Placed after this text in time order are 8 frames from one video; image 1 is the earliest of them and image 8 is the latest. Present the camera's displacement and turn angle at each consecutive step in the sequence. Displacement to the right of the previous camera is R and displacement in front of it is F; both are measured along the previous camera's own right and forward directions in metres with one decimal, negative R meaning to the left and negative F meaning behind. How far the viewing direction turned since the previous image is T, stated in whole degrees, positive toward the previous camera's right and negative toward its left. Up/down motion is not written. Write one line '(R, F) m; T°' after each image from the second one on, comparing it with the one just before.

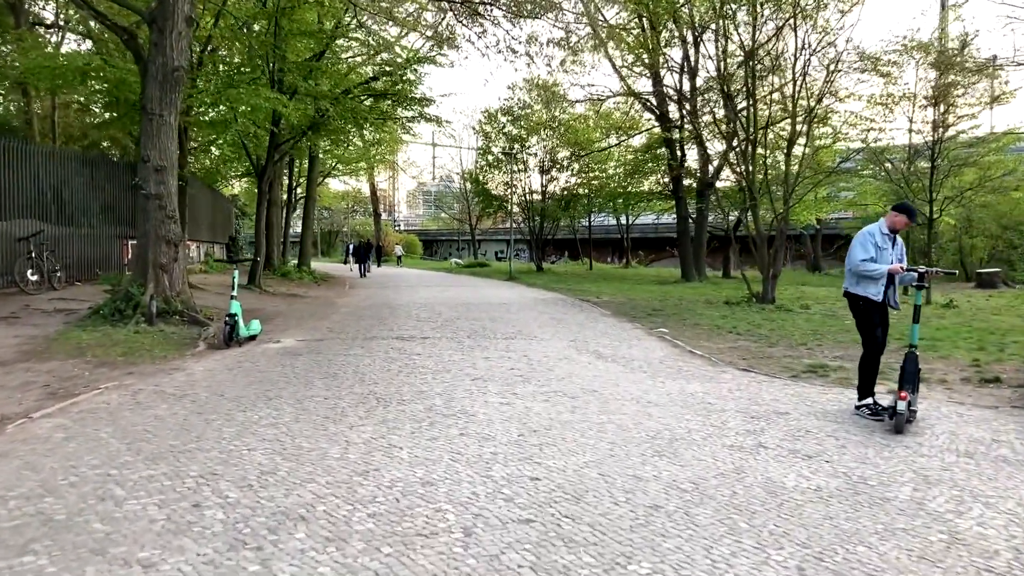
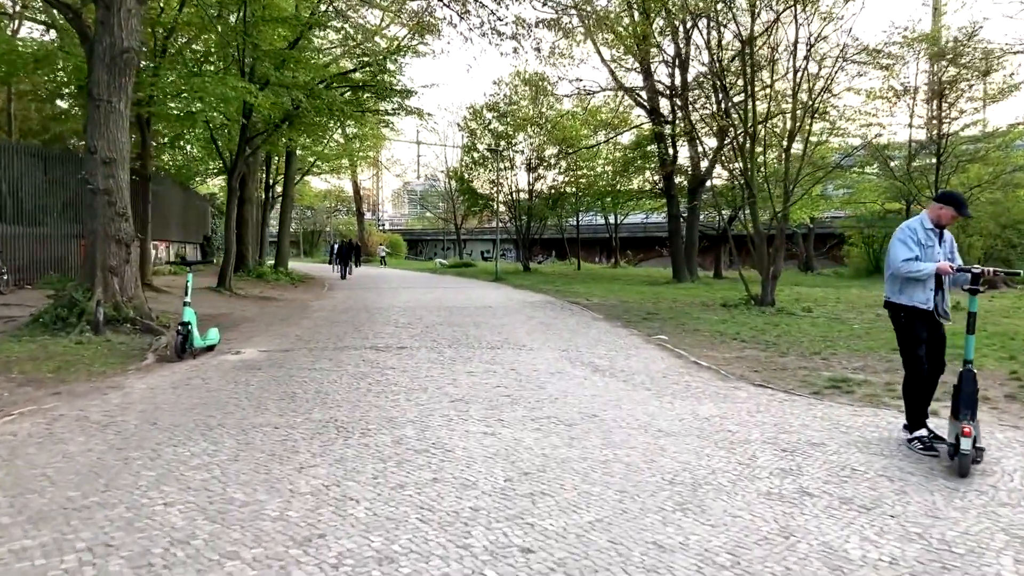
(0.0, +1.0) m; +1°
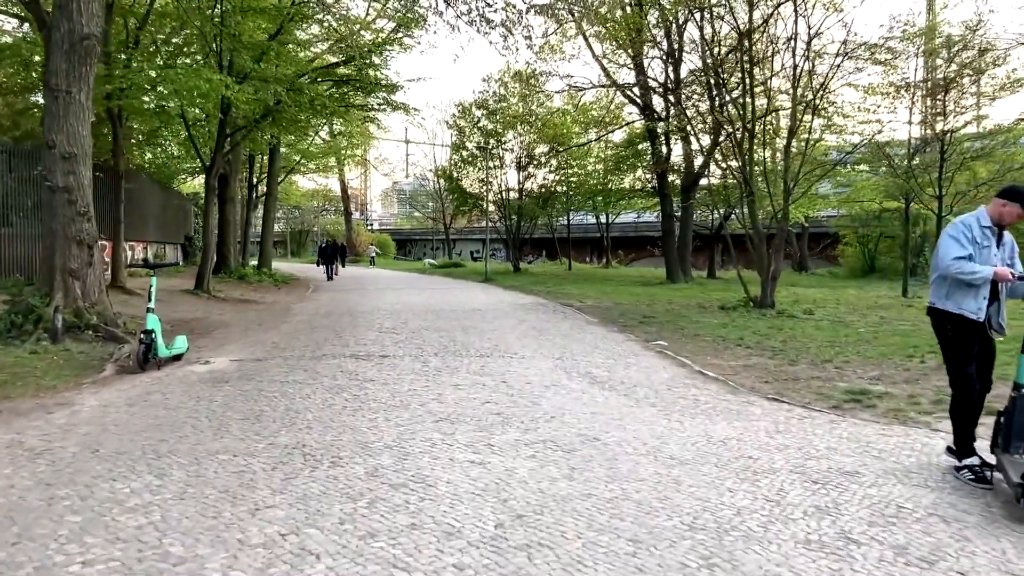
(0.0, +0.6) m; +1°
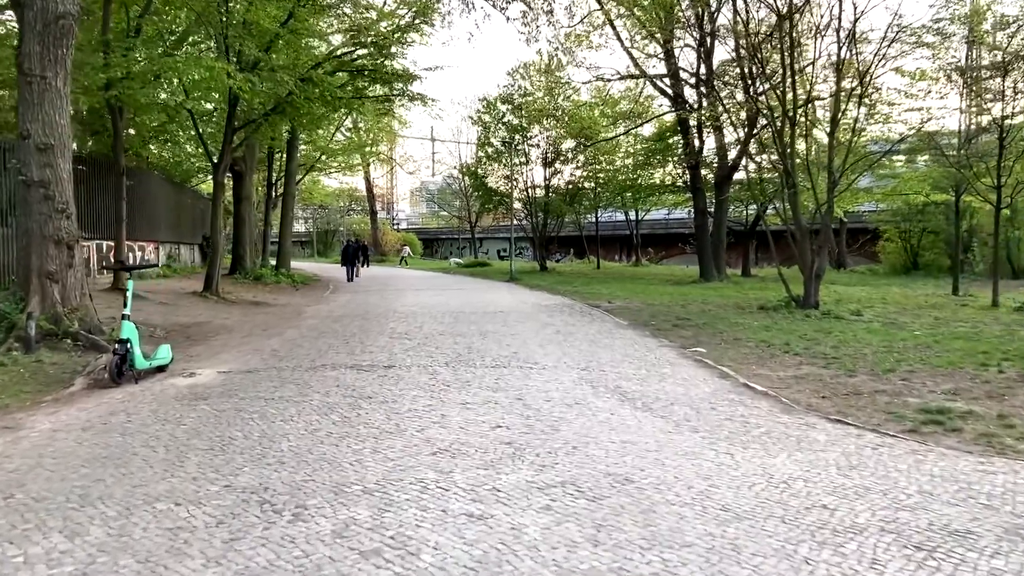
(+0.1, +1.0) m; -2°
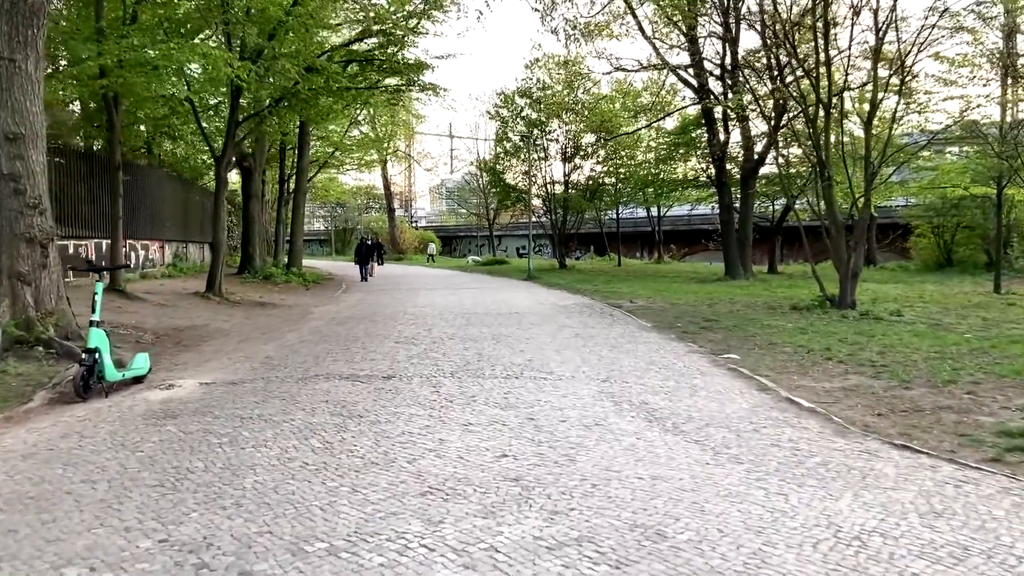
(+0.1, +0.8) m; -1°
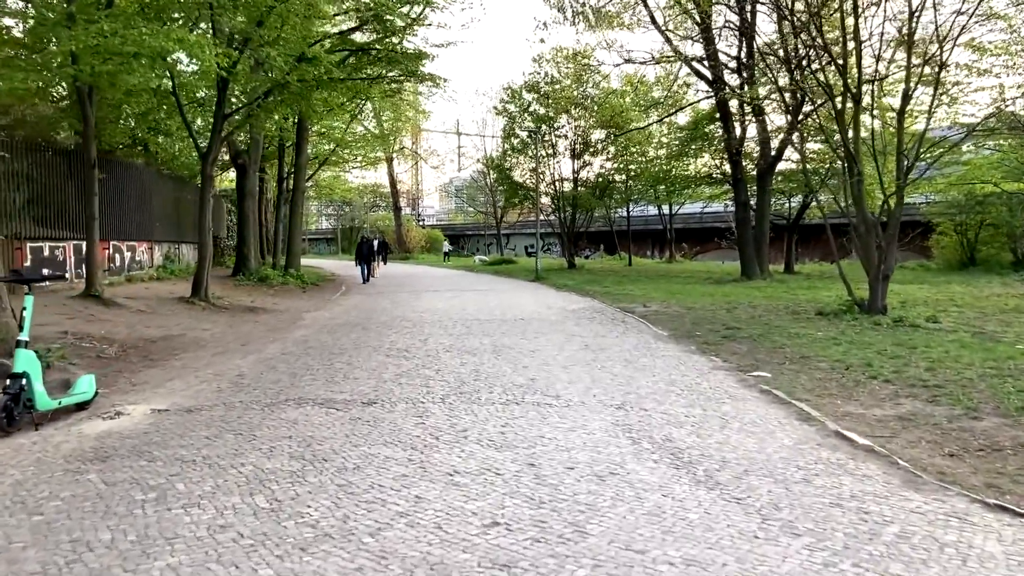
(+0.1, +1.0) m; -1°
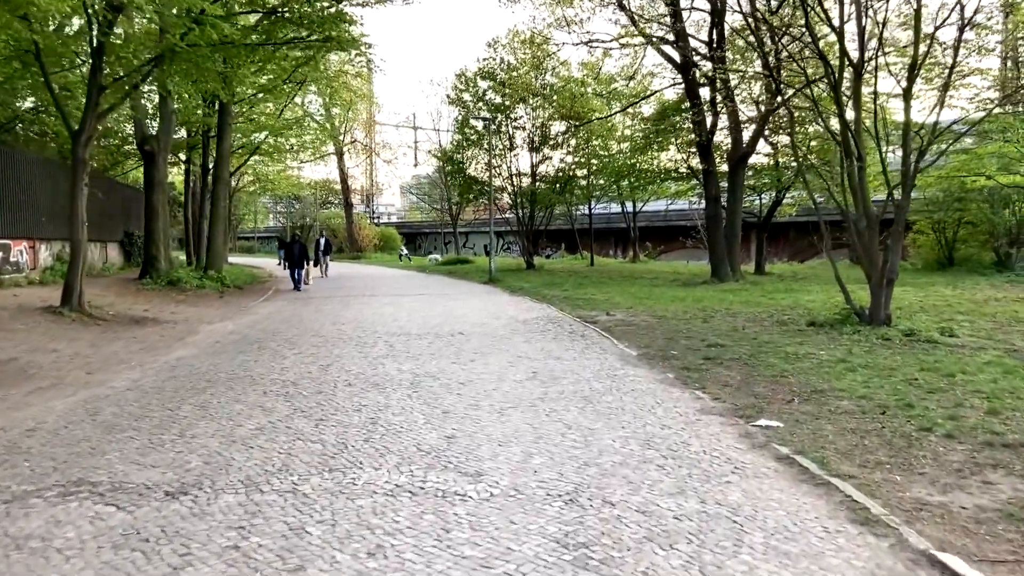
(+0.3, +2.3) m; +2°
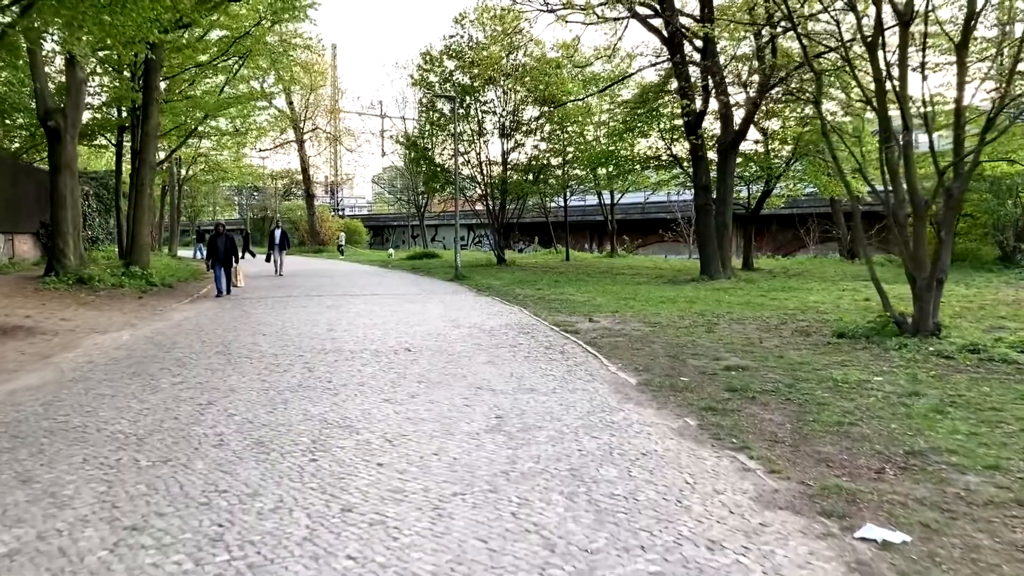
(+0.1, +2.3) m; +2°
